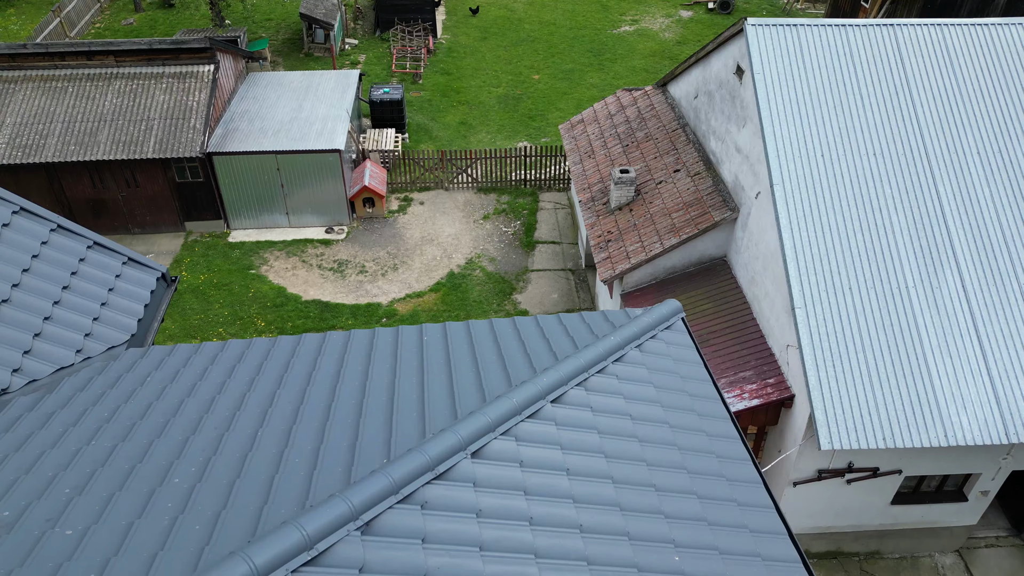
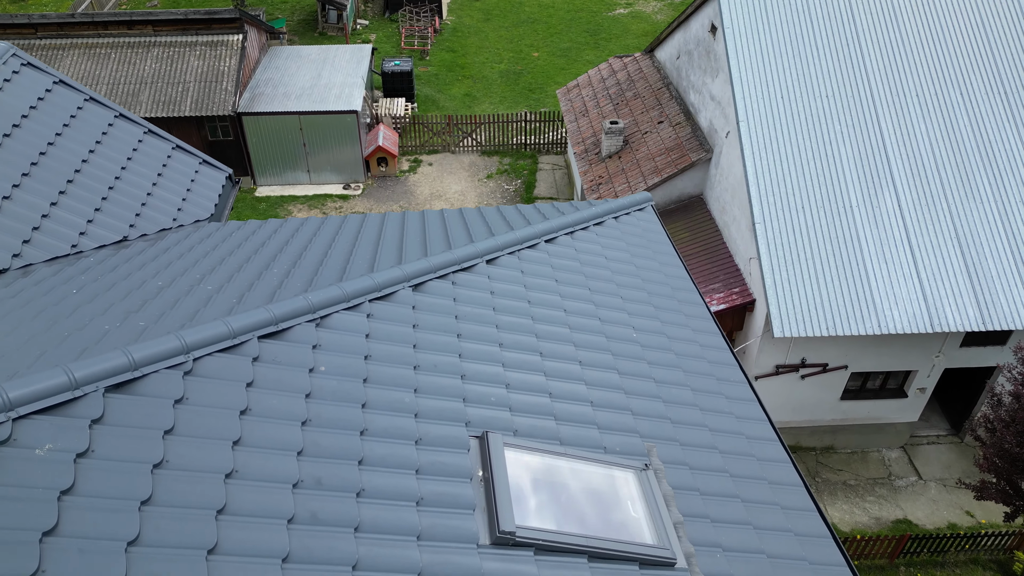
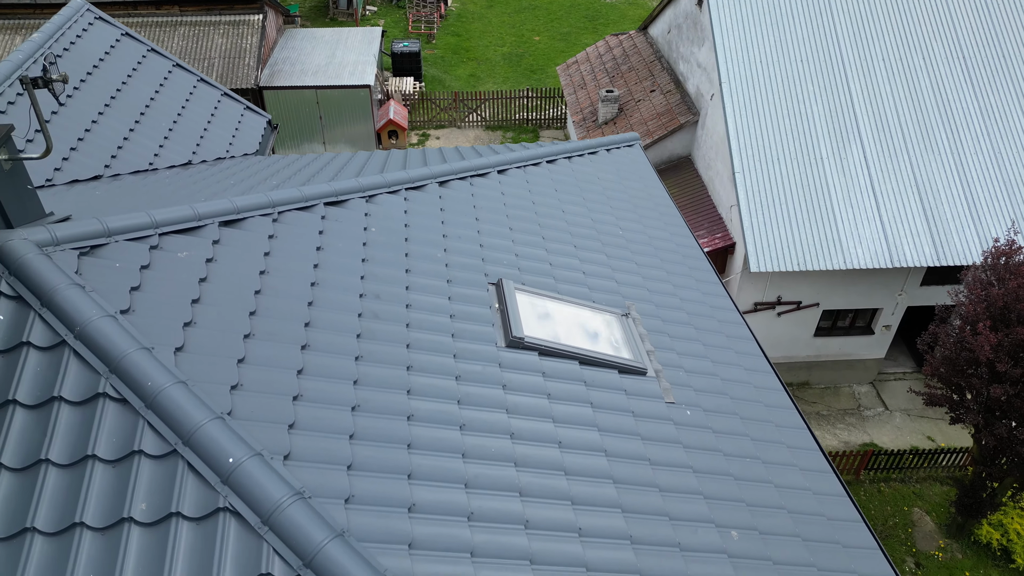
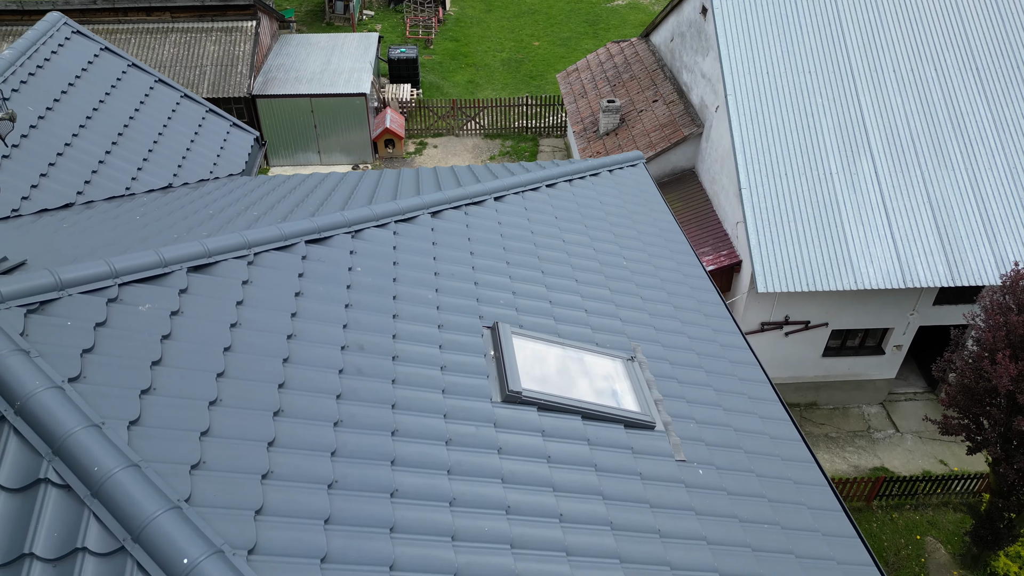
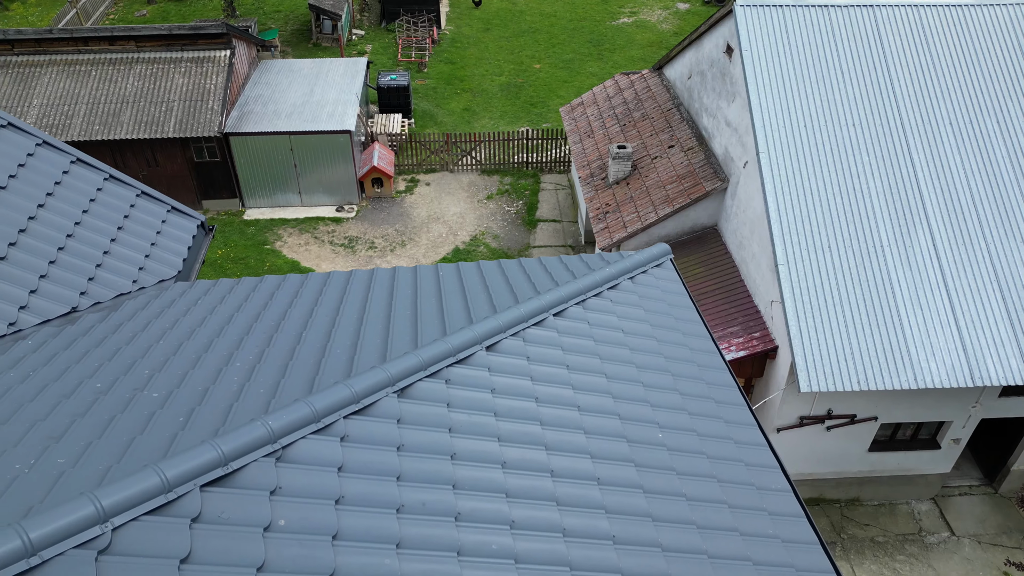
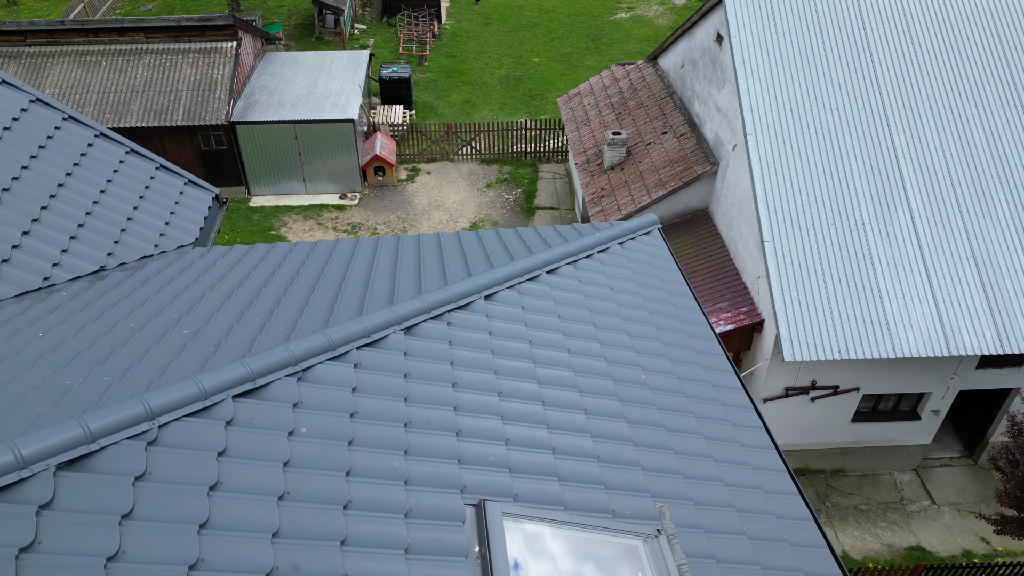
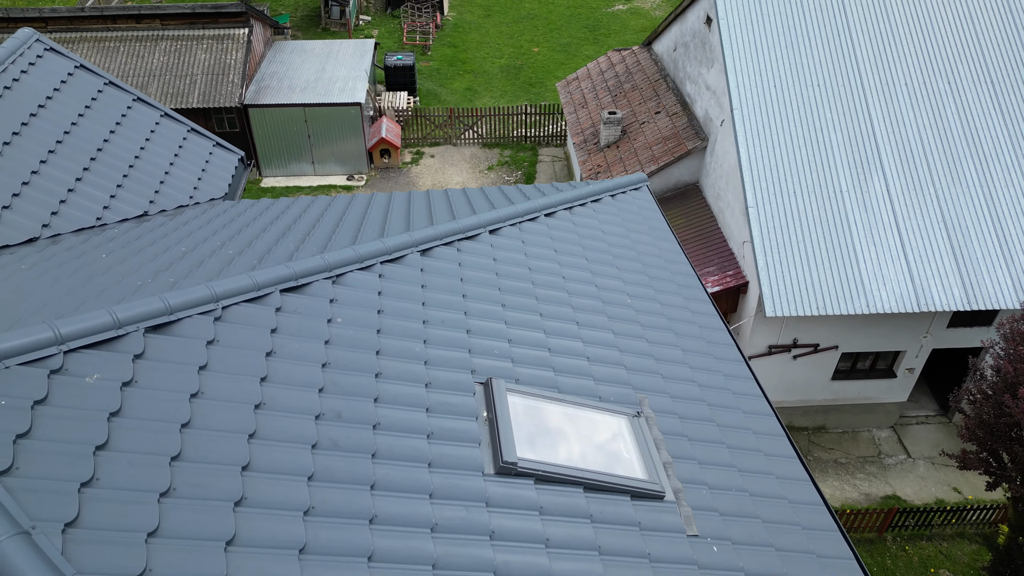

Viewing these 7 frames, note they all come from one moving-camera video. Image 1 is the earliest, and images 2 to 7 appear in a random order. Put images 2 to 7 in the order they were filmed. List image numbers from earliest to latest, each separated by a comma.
5, 6, 2, 7, 4, 3
